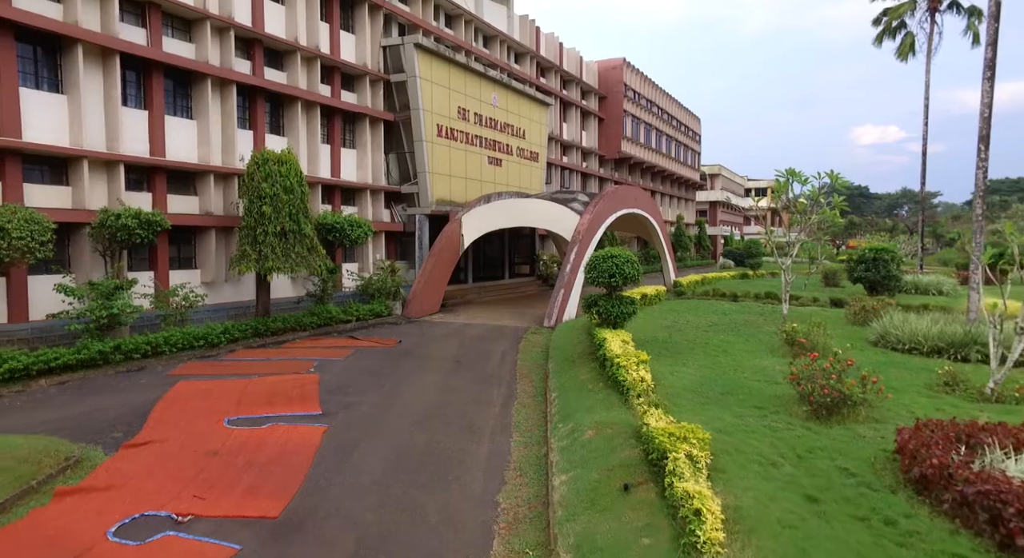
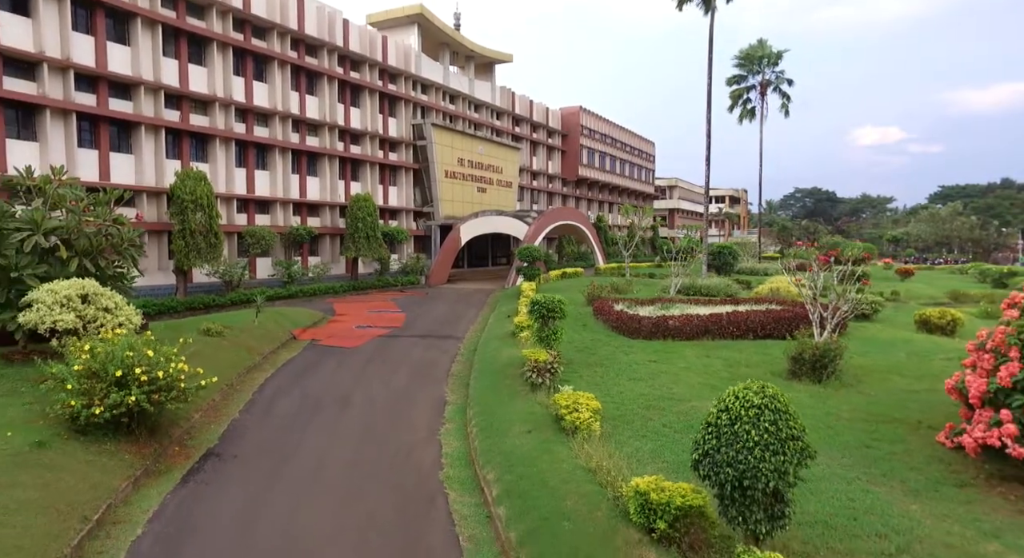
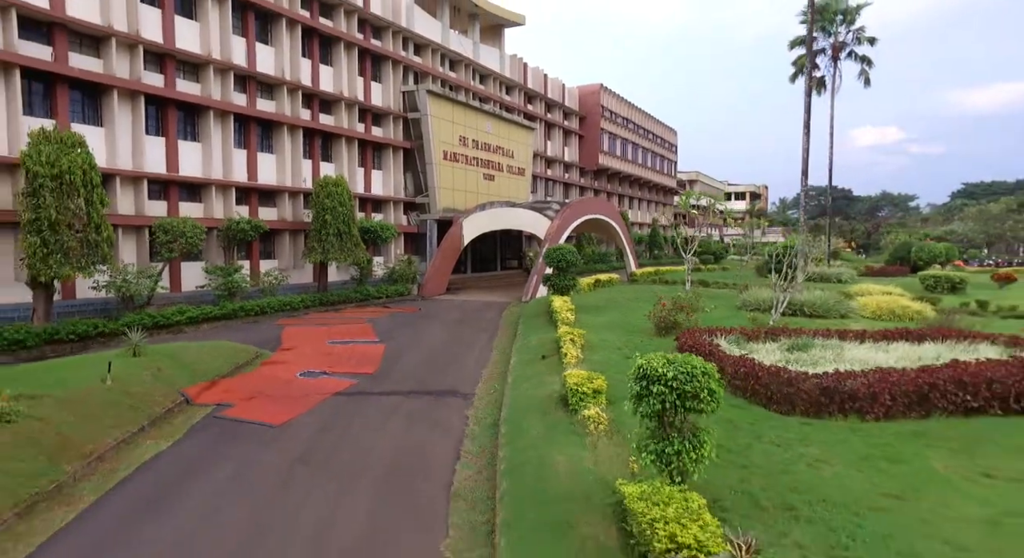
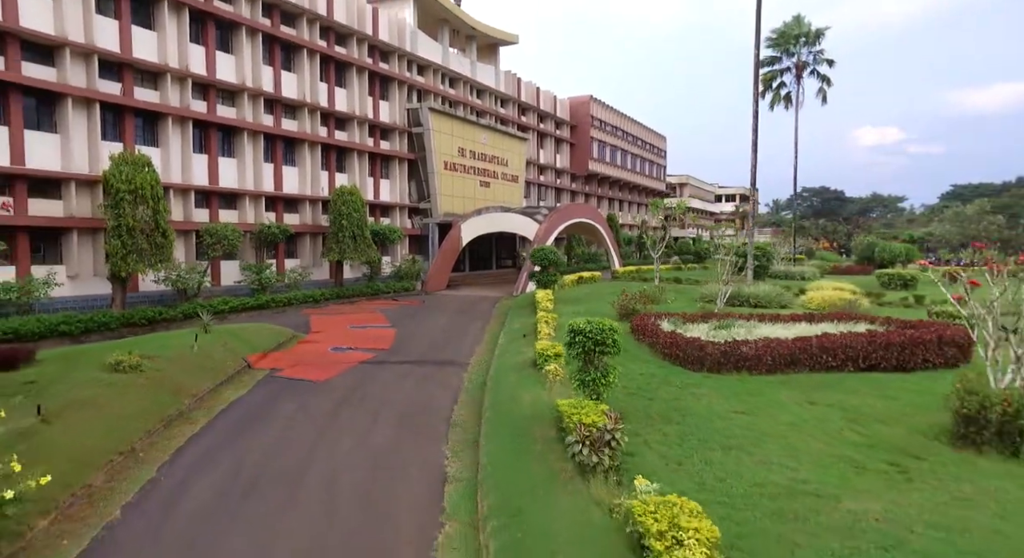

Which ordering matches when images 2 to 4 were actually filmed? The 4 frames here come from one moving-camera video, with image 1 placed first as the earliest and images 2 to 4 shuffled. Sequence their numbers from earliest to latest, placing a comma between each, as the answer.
3, 4, 2
